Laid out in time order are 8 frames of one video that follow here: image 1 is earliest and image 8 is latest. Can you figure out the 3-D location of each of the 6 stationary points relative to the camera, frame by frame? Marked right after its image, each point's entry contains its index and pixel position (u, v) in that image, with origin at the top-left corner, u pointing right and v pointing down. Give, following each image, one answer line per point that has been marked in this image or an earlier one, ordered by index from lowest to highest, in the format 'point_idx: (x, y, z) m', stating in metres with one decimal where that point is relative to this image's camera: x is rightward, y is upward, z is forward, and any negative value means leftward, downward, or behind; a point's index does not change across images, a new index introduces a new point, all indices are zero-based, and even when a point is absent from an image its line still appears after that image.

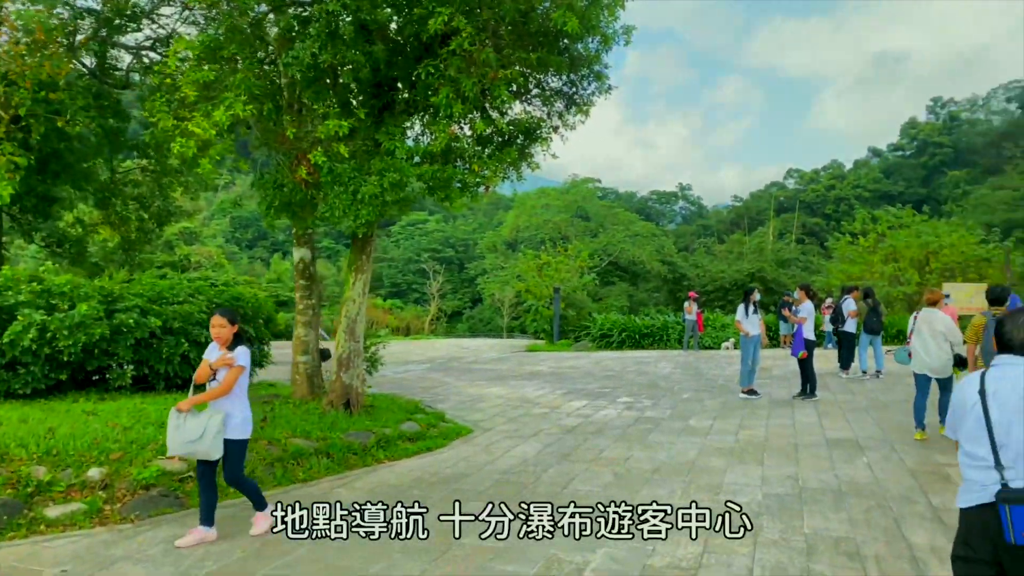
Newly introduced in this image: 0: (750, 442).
0: (+2.4, -1.5, +7.3) m
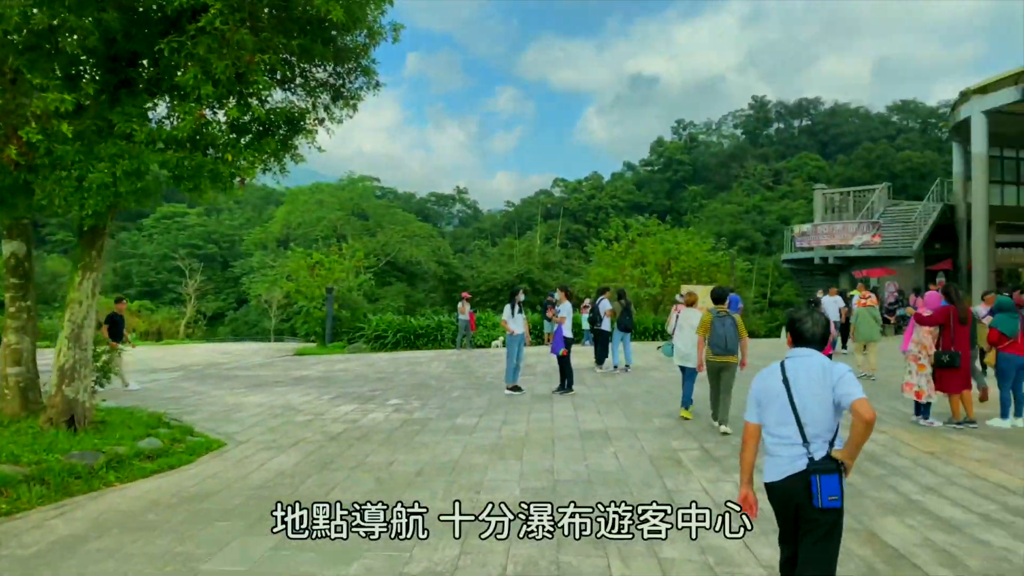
0: (0.0, -1.5, +7.6) m
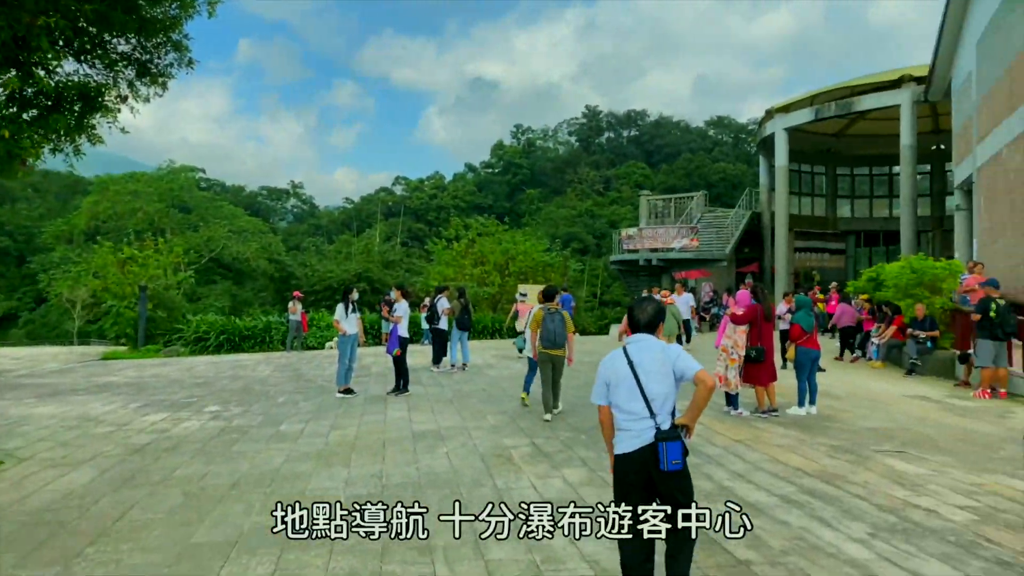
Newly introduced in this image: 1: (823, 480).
0: (-1.7, -1.5, +7.2) m
1: (+2.5, -1.5, +5.8) m
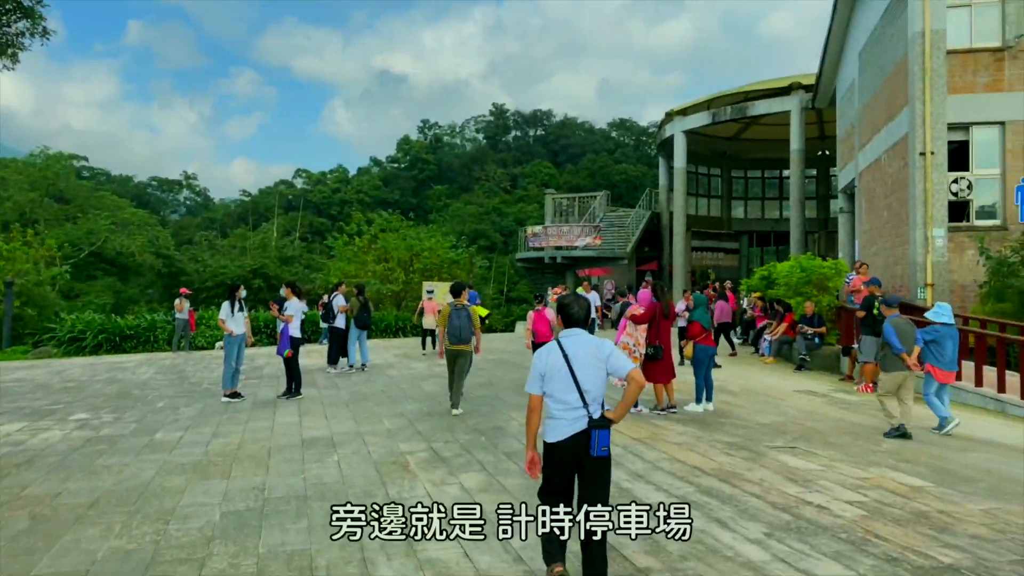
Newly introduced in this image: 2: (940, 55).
0: (-2.6, -1.5, +6.7) m
1: (+1.7, -1.5, +5.8) m
2: (+7.8, +4.3, +13.4) m
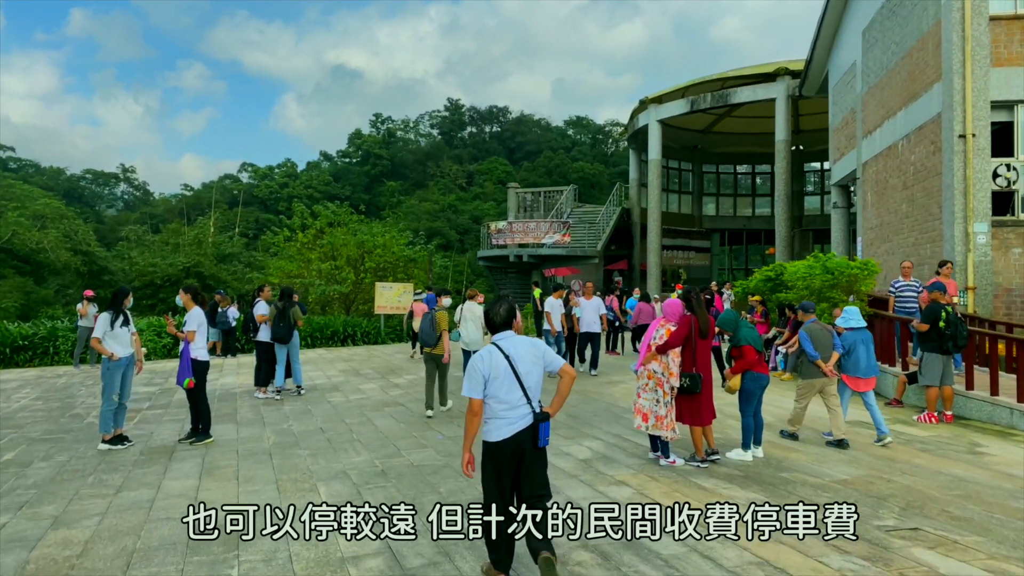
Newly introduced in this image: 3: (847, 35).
0: (-2.6, -1.6, +4.2) m
1: (+1.7, -1.6, +3.6) m
2: (+7.4, +4.2, +11.6) m
3: (+8.4, +6.4, +18.4) m
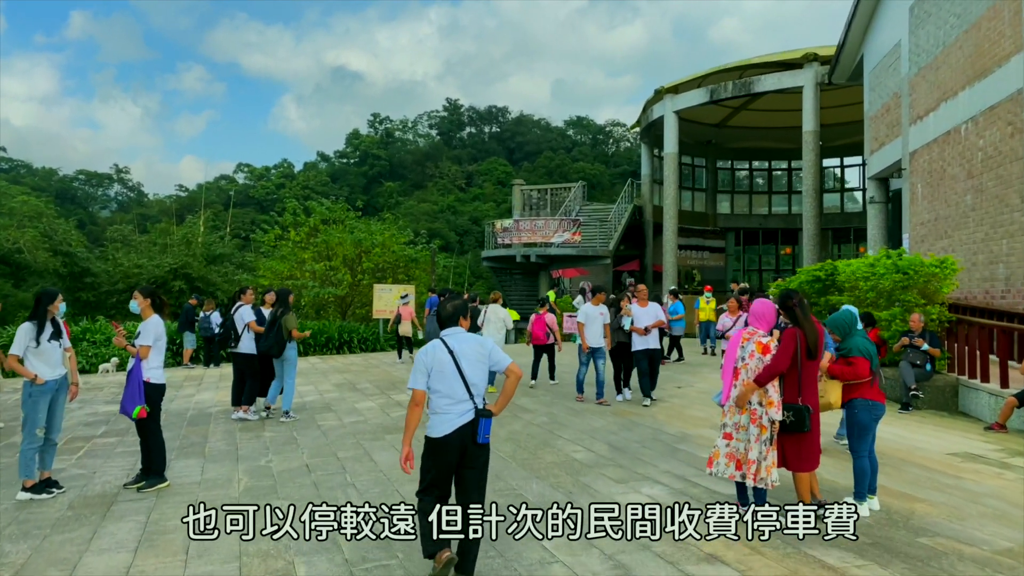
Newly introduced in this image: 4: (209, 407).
0: (-2.3, -1.6, +2.6) m
1: (+2.0, -1.6, +2.0) m
2: (+7.7, +4.2, +10.0) m
3: (+8.7, +6.3, +16.9) m
4: (-4.1, -1.6, +9.9) m
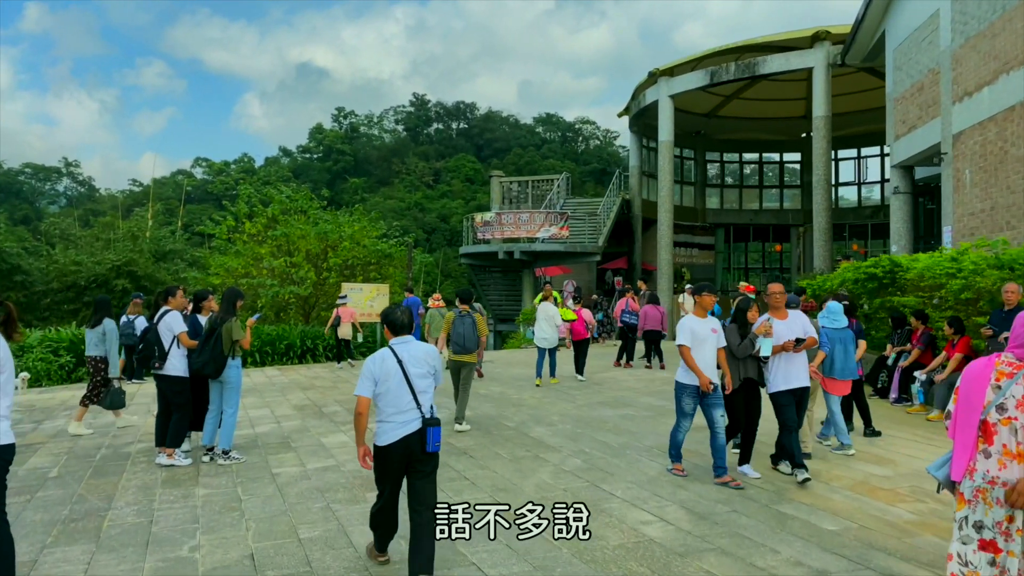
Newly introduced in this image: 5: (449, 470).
0: (-1.8, -1.6, +0.3) m
1: (+2.5, -1.6, 0.0) m
2: (+7.8, +4.2, +8.2) m
3: (+8.4, +6.3, +15.1) m
4: (-3.9, -1.6, +7.5) m
5: (-0.5, -1.5, +6.2) m
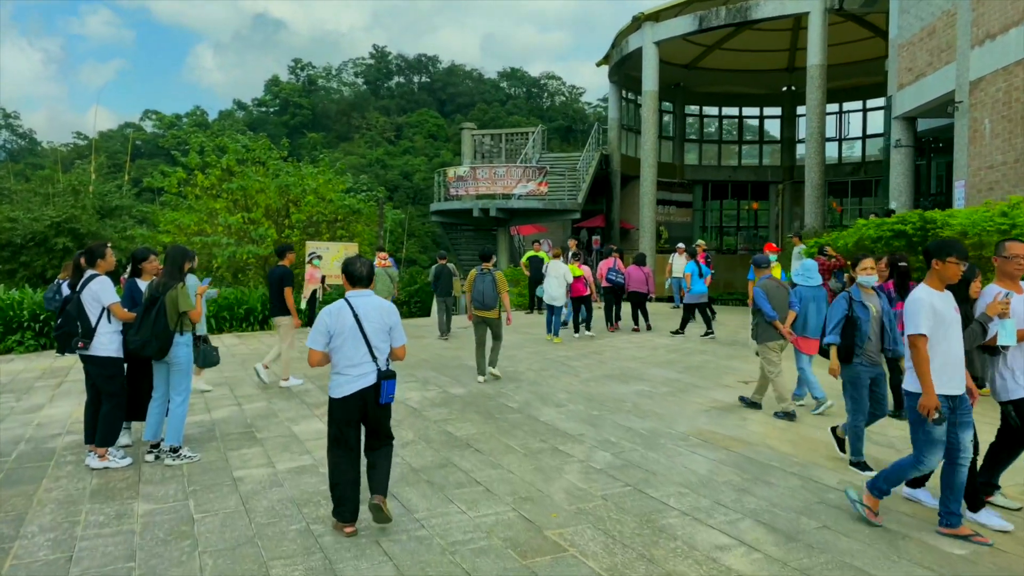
0: (-1.4, -1.6, -0.9) m
1: (+3.0, -1.7, -1.0) m
2: (+7.8, +4.6, +7.2) m
3: (+8.1, +7.1, +14.0) m
4: (-3.9, -1.2, +6.2) m
5: (-0.4, -1.2, +5.0) m
